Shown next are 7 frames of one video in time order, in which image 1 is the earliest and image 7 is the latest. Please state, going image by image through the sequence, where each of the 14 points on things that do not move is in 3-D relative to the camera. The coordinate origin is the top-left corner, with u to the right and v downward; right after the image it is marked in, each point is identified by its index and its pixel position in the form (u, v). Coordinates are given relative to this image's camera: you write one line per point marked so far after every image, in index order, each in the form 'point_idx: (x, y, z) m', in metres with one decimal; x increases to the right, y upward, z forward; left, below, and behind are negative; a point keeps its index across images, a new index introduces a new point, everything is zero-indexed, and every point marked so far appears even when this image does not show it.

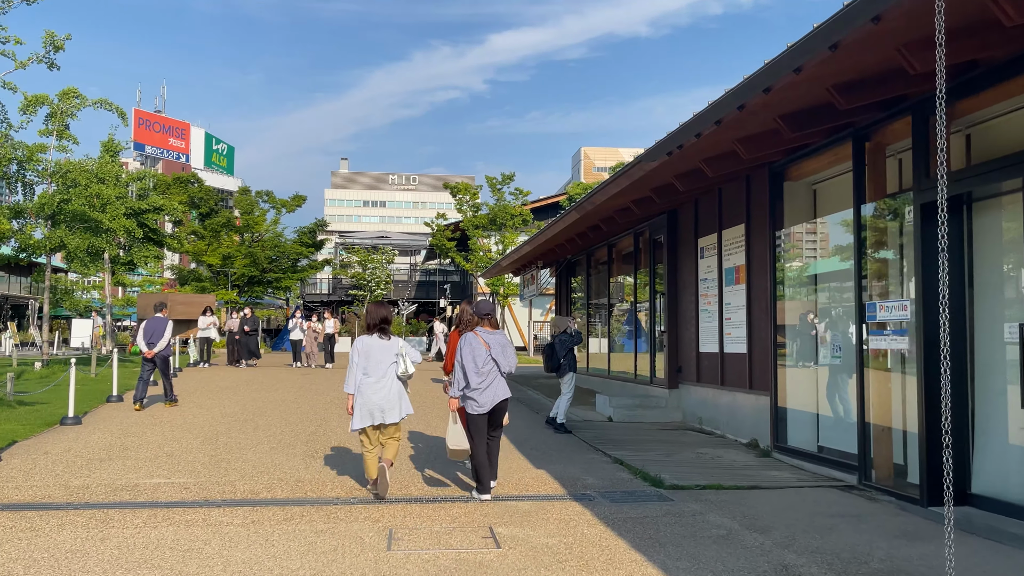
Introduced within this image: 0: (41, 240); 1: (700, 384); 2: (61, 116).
0: (-8.8, +0.9, +16.2) m
1: (+2.3, -1.2, +10.8) m
2: (-8.8, +3.4, +16.9) m
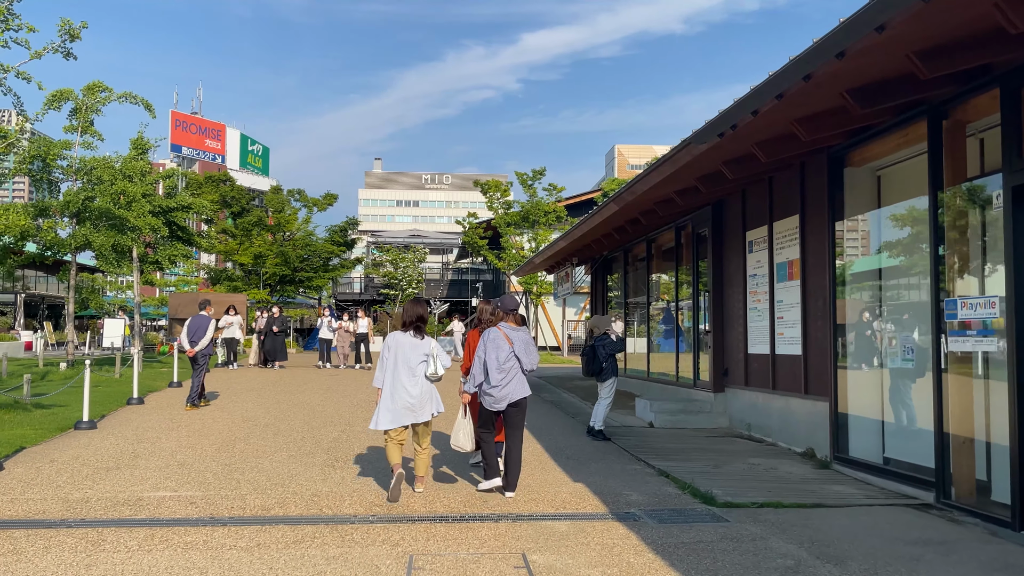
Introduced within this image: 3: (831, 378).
0: (-8.2, +0.9, +15.9) m
1: (+2.8, -1.2, +10.1) m
2: (-8.1, +3.4, +16.6) m
3: (+2.9, -0.8, +8.0) m
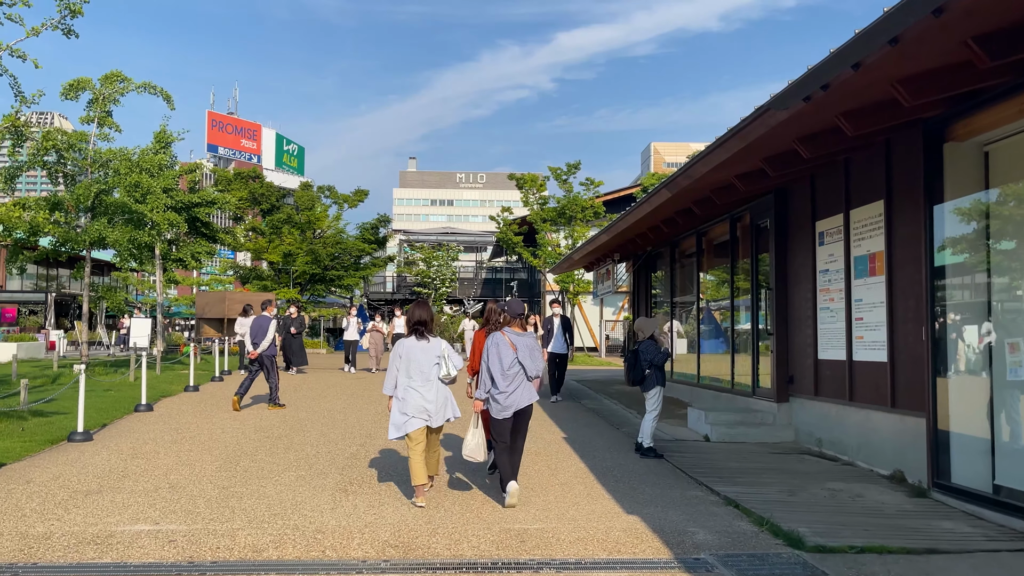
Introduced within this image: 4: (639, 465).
0: (-7.5, +0.9, +15.1) m
1: (+3.2, -1.1, +8.9) m
2: (-7.5, +3.4, +15.9) m
3: (+3.2, -0.8, +6.8) m
4: (+1.2, -1.6, +7.9) m
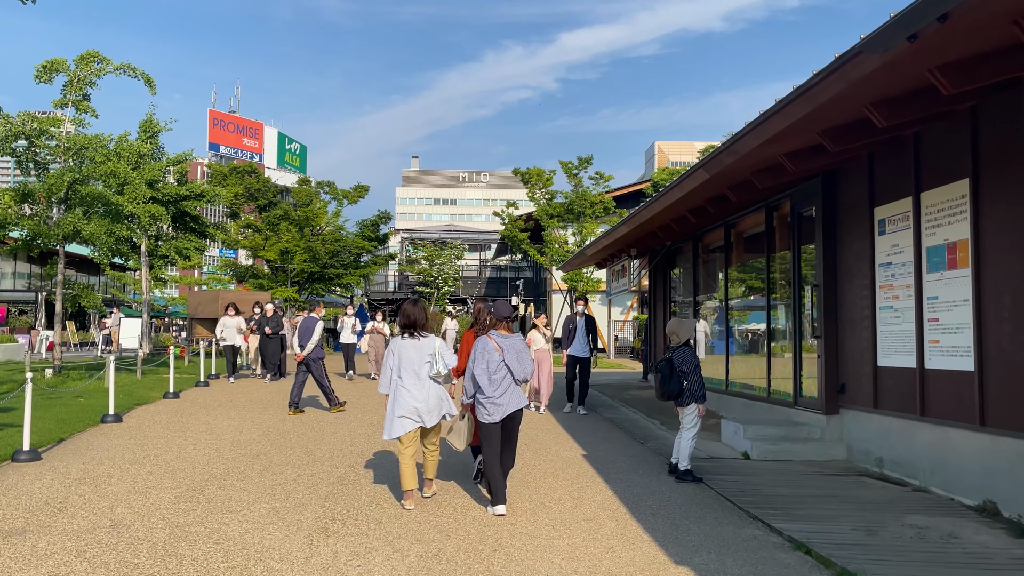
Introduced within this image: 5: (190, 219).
0: (-7.4, +1.0, +14.0) m
1: (+3.3, -1.1, +7.7) m
2: (-7.3, +3.4, +14.7) m
3: (+3.4, -0.8, +5.6) m
4: (+1.3, -1.6, +6.7) m
5: (-7.3, +1.6, +19.8) m
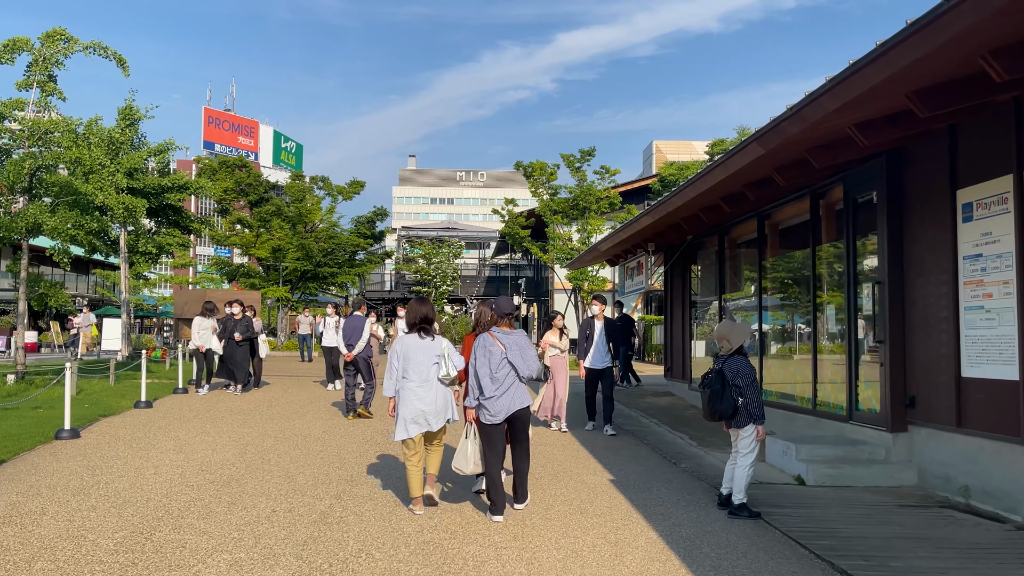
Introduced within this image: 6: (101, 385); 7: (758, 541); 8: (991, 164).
0: (-7.3, +1.0, +12.7) m
1: (+3.4, -1.1, +6.5) m
2: (-7.2, +3.5, +13.5) m
3: (+3.5, -0.7, +4.4) m
4: (+1.4, -1.5, +5.5) m
5: (-7.2, +1.6, +18.5) m
6: (-6.2, -1.5, +13.1) m
7: (+1.5, -1.5, +5.3) m
8: (+3.5, +0.9, +6.3) m
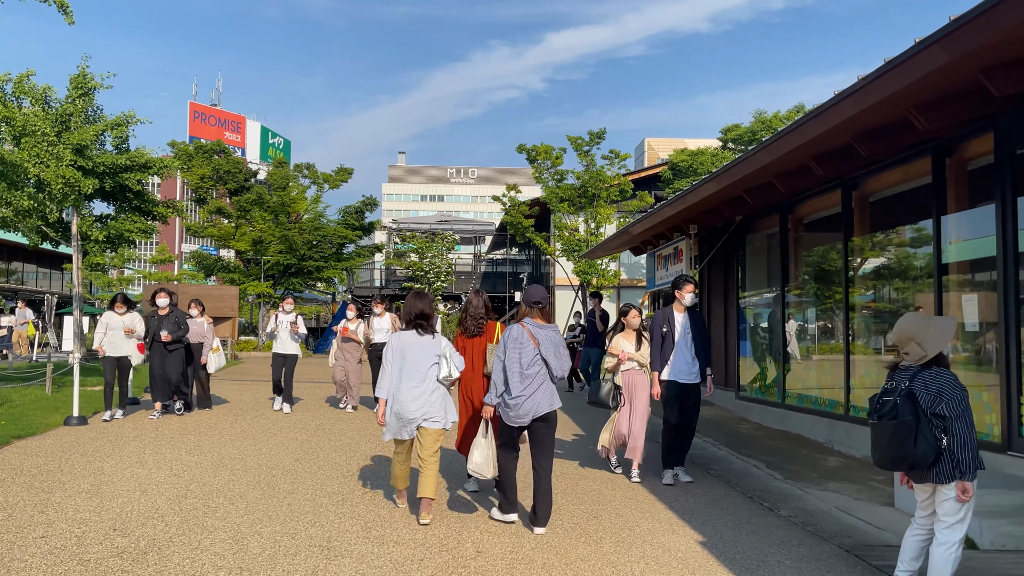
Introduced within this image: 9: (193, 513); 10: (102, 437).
0: (-7.1, +1.1, +10.5) m
1: (+3.7, -1.0, +4.4) m
2: (-7.0, +3.6, +11.2) m
3: (+3.8, -0.6, +2.3) m
4: (+1.7, -1.4, +3.4) m
5: (-7.1, +1.7, +16.3) m
6: (-6.0, -1.3, +10.9) m
7: (+1.8, -1.4, +3.1) m
8: (+3.7, +1.0, +4.1) m
9: (-2.0, -1.4, +5.5) m
10: (-3.9, -1.4, +8.3) m
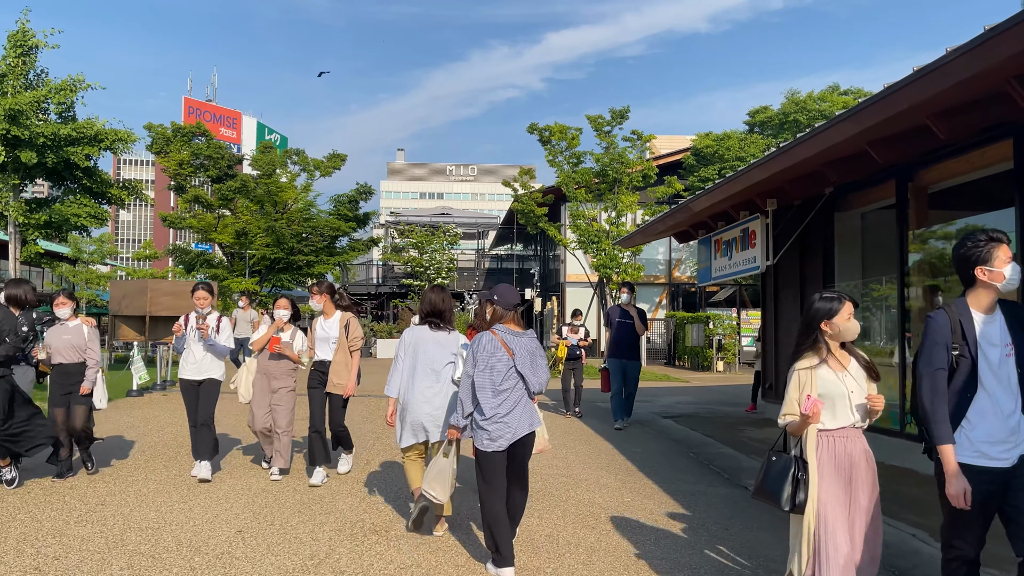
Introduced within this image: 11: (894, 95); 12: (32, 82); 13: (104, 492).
0: (-6.8, +1.2, +8.0) m
1: (+4.0, -0.9, +1.9) m
2: (-6.7, +3.7, +8.7) m
3: (+4.1, -0.5, -0.2) m
4: (+2.0, -1.4, +0.9) m
5: (-6.8, +1.8, +13.8) m
6: (-5.7, -1.3, +8.4) m
7: (+2.1, -1.3, +0.7) m
8: (+4.0, +1.1, +1.7) m
9: (-1.7, -1.3, +3.0) m
10: (-3.6, -1.3, +5.8) m
11: (+2.3, +1.2, +5.3) m
12: (-7.4, +3.2, +13.4) m
13: (-2.7, -1.3, +5.8) m
